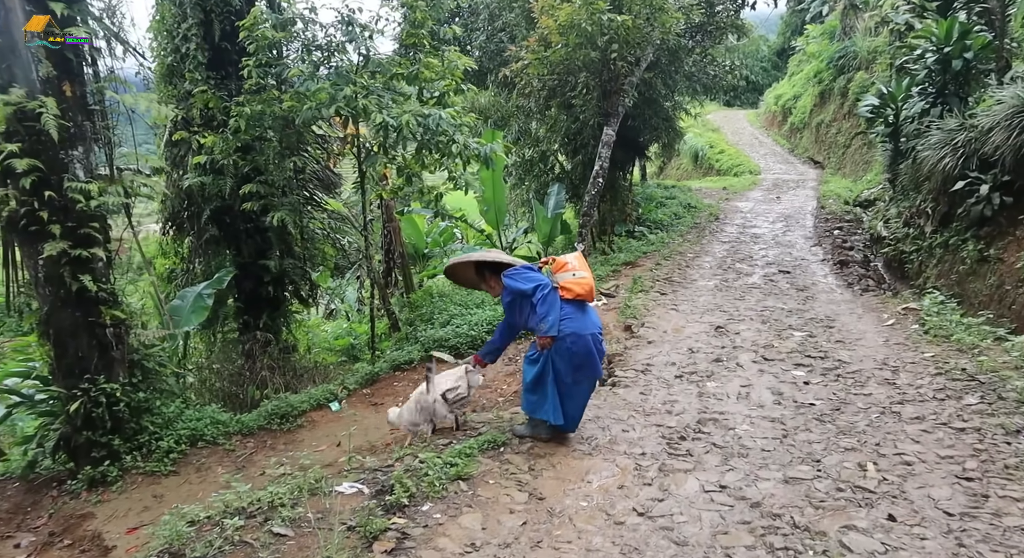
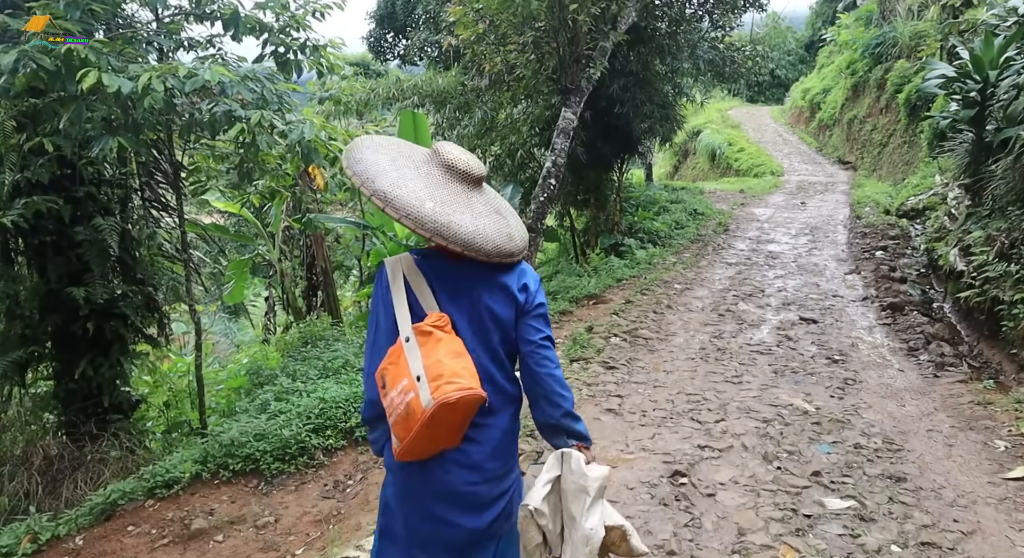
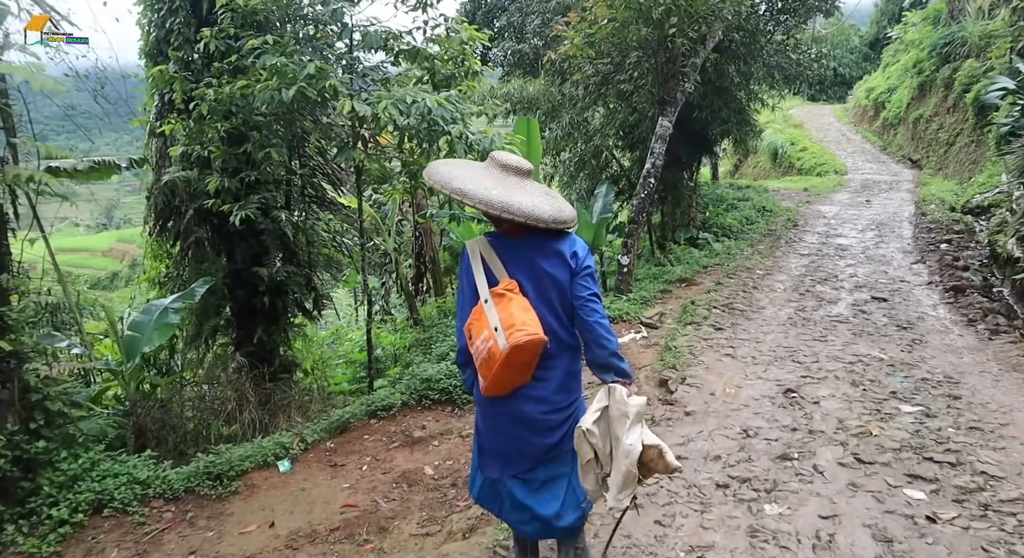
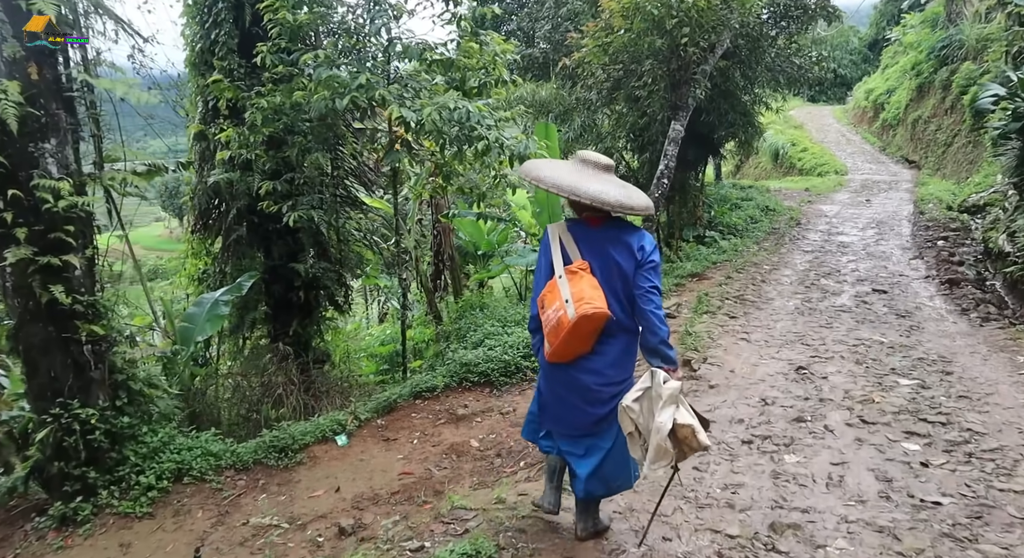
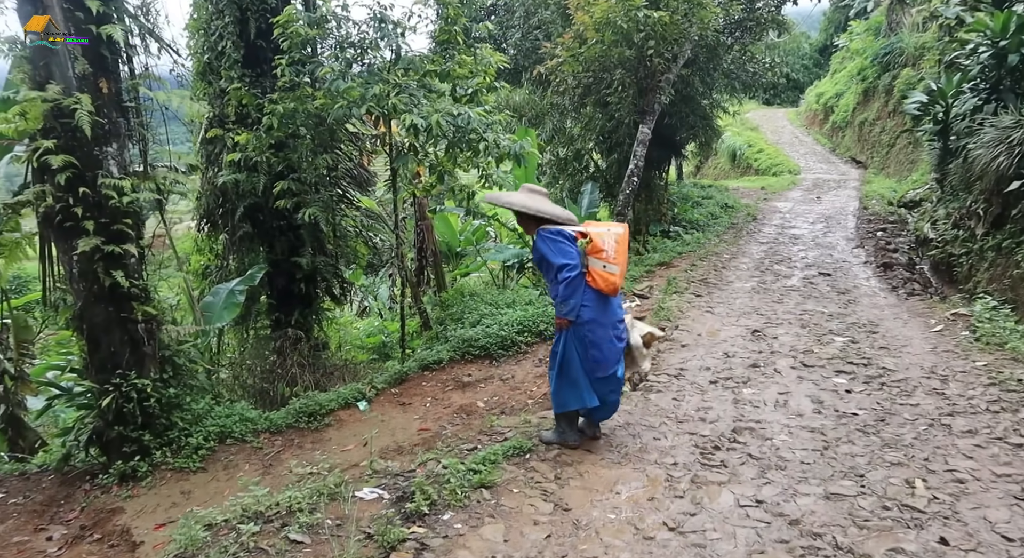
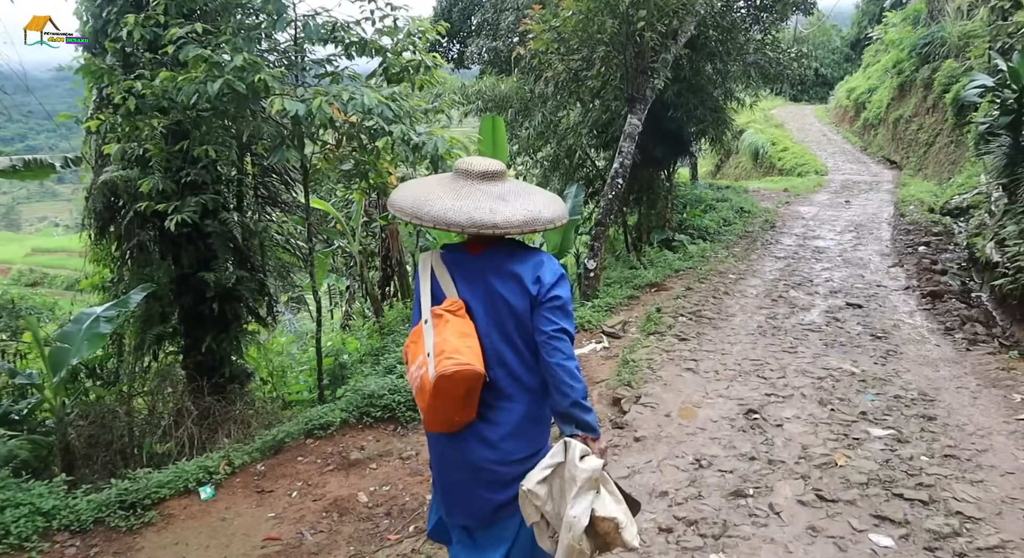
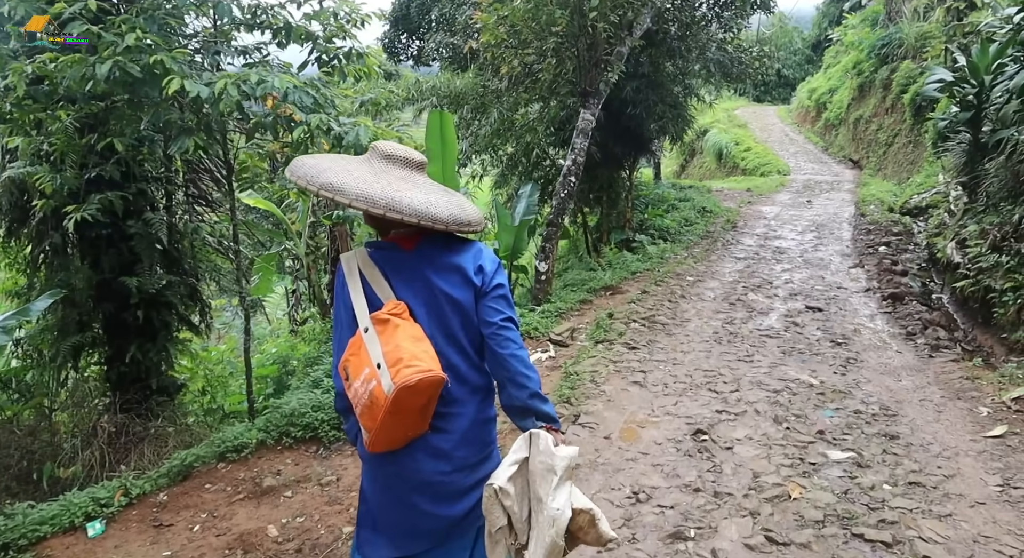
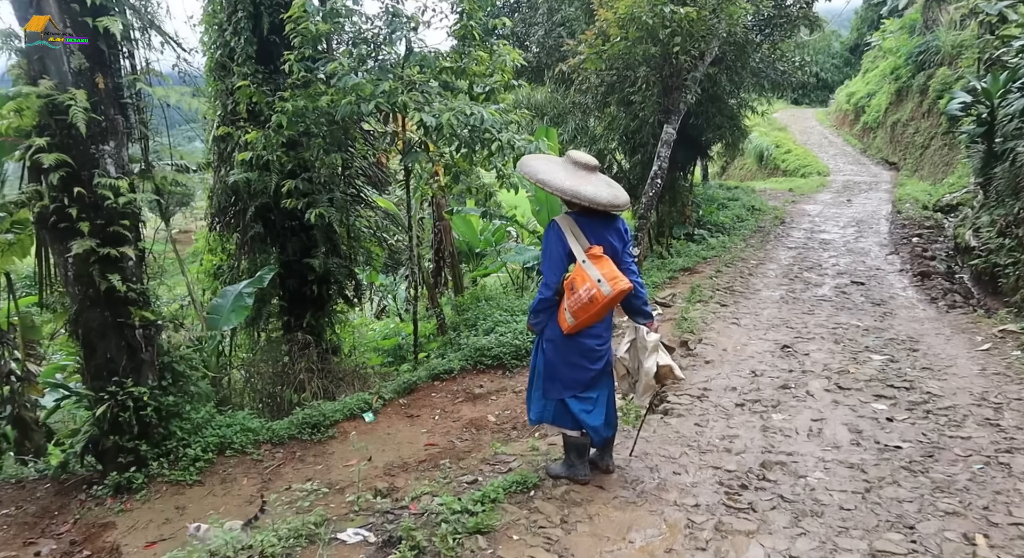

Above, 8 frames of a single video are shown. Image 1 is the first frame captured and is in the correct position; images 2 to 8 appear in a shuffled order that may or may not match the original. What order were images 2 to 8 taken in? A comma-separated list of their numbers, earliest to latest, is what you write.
5, 8, 4, 3, 6, 7, 2
